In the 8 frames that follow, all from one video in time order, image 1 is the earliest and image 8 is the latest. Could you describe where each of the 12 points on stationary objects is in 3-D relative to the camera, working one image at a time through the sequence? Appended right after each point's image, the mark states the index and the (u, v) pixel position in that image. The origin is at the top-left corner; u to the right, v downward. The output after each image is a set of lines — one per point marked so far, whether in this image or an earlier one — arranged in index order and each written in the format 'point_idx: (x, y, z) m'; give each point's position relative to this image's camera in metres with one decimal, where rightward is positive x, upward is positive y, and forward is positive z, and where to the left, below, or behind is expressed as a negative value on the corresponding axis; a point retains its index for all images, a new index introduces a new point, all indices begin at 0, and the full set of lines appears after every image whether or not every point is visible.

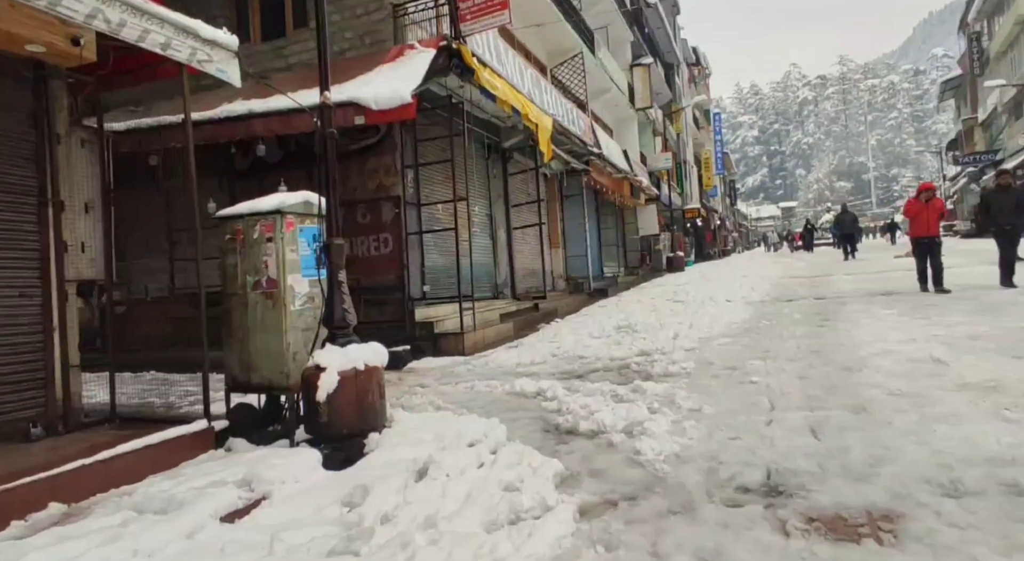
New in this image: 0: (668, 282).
0: (+3.7, 0.0, +15.6) m
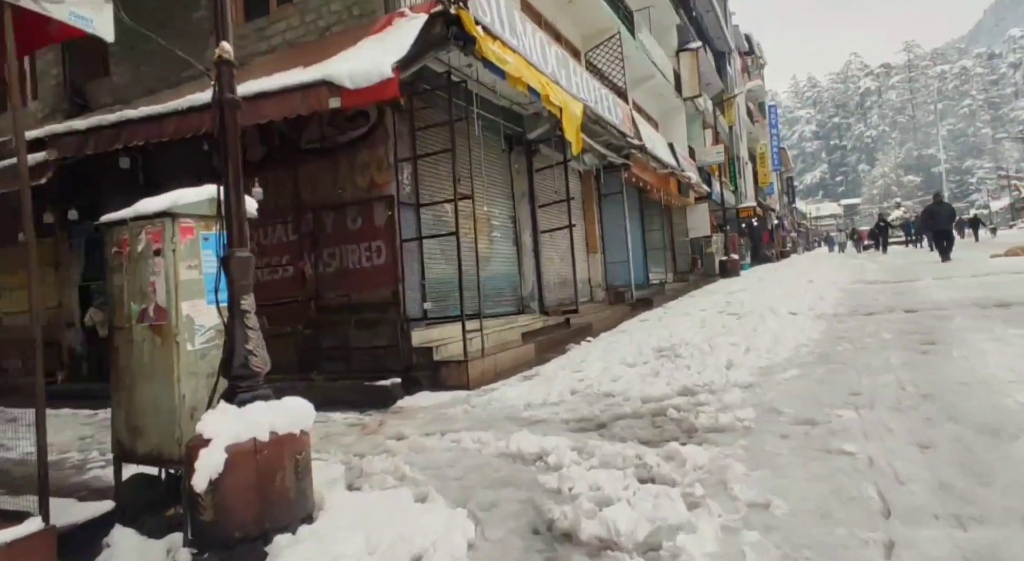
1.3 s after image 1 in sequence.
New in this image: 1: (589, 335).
0: (+4.4, -0.2, +13.9) m
1: (+1.1, -0.8, +9.5) m
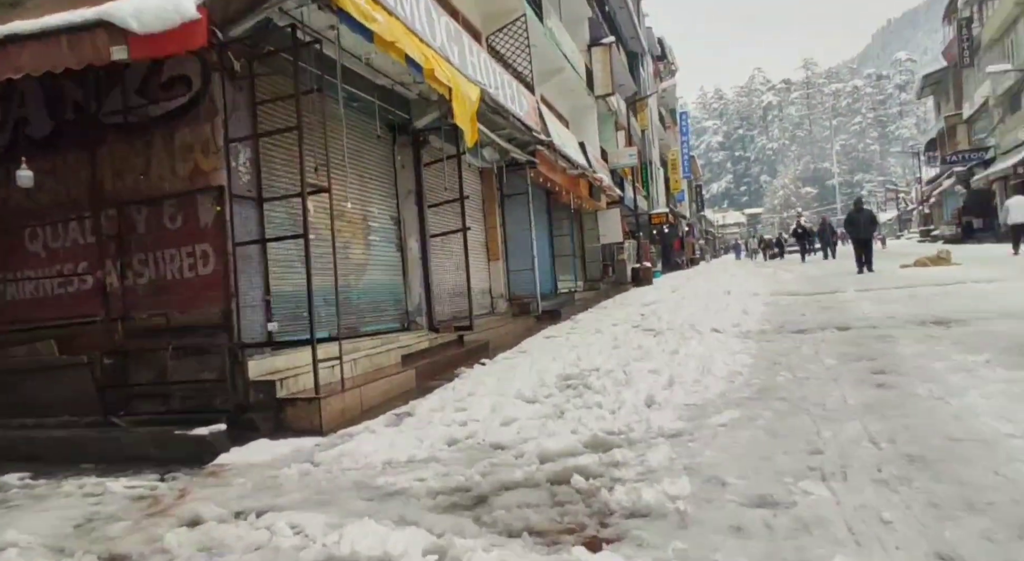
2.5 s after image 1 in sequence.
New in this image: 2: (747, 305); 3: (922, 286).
0: (+2.4, -0.4, +13.1) m
1: (-0.3, -0.9, +8.3) m
2: (+3.8, -0.4, +10.6) m
3: (+6.6, -0.1, +10.9) m
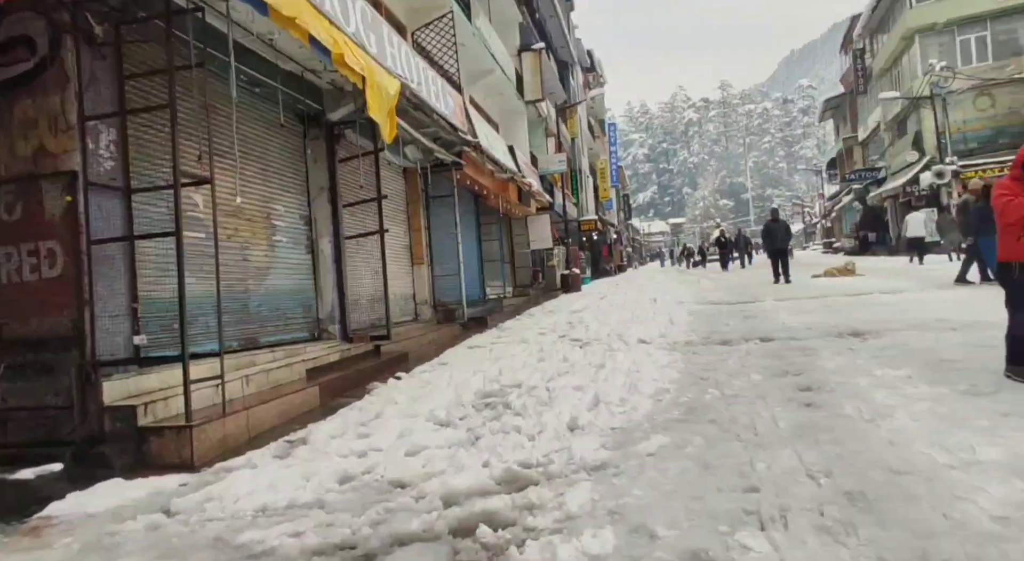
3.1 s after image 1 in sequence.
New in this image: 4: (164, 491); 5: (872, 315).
0: (+1.0, -0.5, +12.8) m
1: (-1.3, -1.0, +7.7) m
2: (+2.6, -0.5, +10.5) m
3: (+5.4, -0.3, +11.0) m
4: (-1.8, -1.1, +3.4) m
5: (+5.0, -0.5, +9.1) m
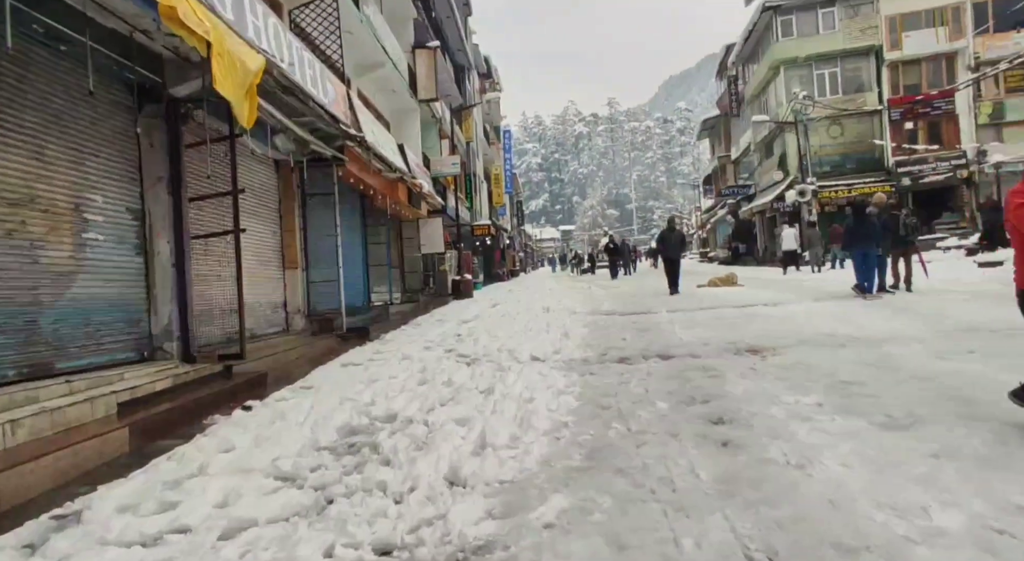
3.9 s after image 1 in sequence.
0: (-1.1, -0.7, +11.8) m
1: (-2.5, -1.1, +6.4) m
2: (+0.8, -0.7, +9.8) m
3: (+3.5, -0.5, +10.8) m
4: (-2.3, -1.1, +2.1) m
5: (+3.5, -0.7, +8.9) m
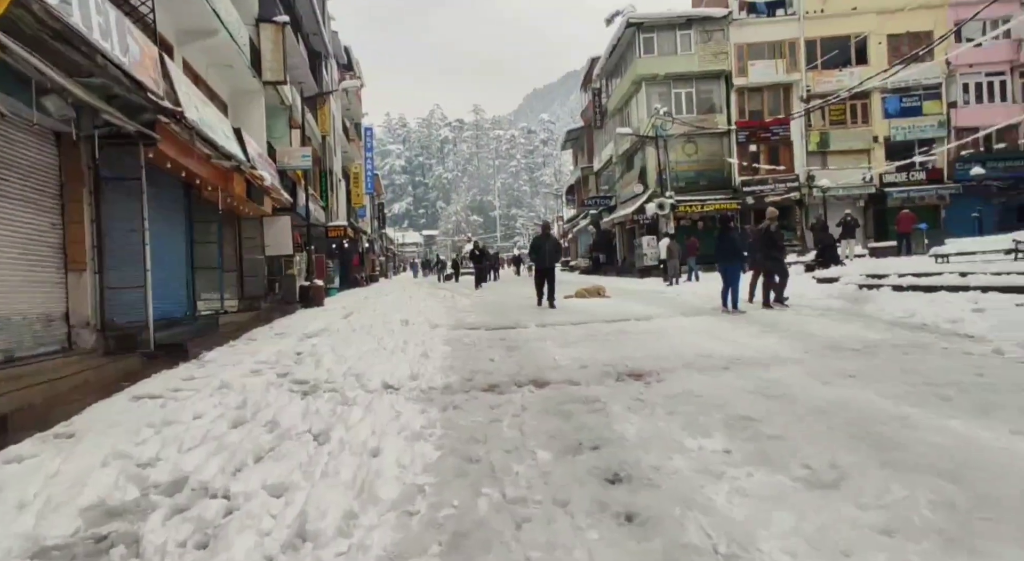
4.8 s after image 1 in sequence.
0: (-3.4, -0.8, +10.2) m
1: (-3.7, -1.2, +4.7) m
2: (-1.1, -0.8, +8.7) m
3: (+1.3, -0.7, +10.2) m
4: (-2.6, -1.2, +0.5) m
5: (+1.7, -0.9, +8.3) m
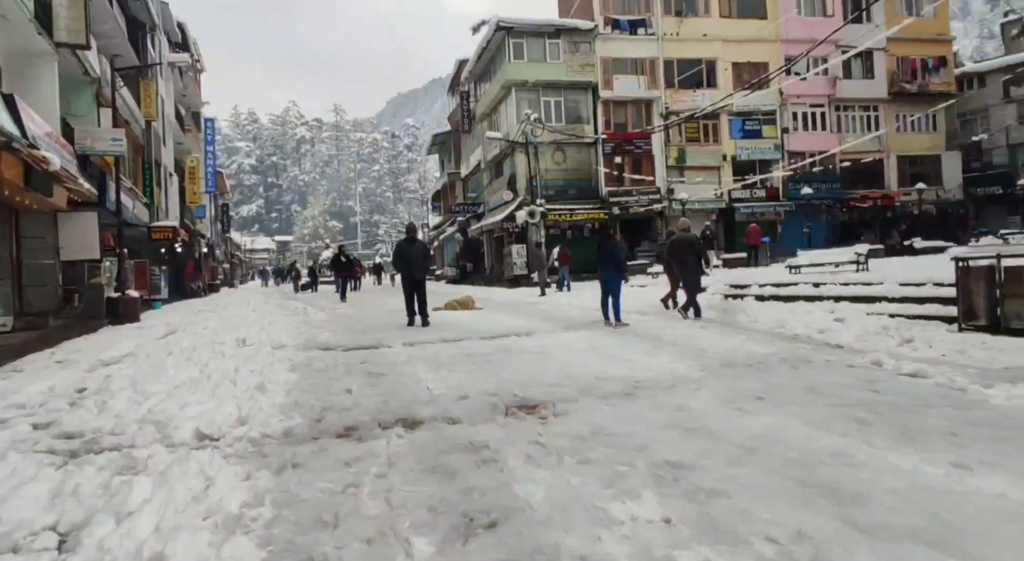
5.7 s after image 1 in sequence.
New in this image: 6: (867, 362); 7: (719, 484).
0: (-5.2, -0.9, +8.0) m
1: (-4.3, -1.2, +2.5) m
2: (-2.6, -0.9, +7.0) m
3: (-0.5, -0.9, +9.0) m
4: (-2.4, -1.2, -1.4) m
5: (+0.2, -1.0, +7.2) m
6: (+4.3, -1.0, +7.9) m
7: (+1.2, -1.2, +3.8) m
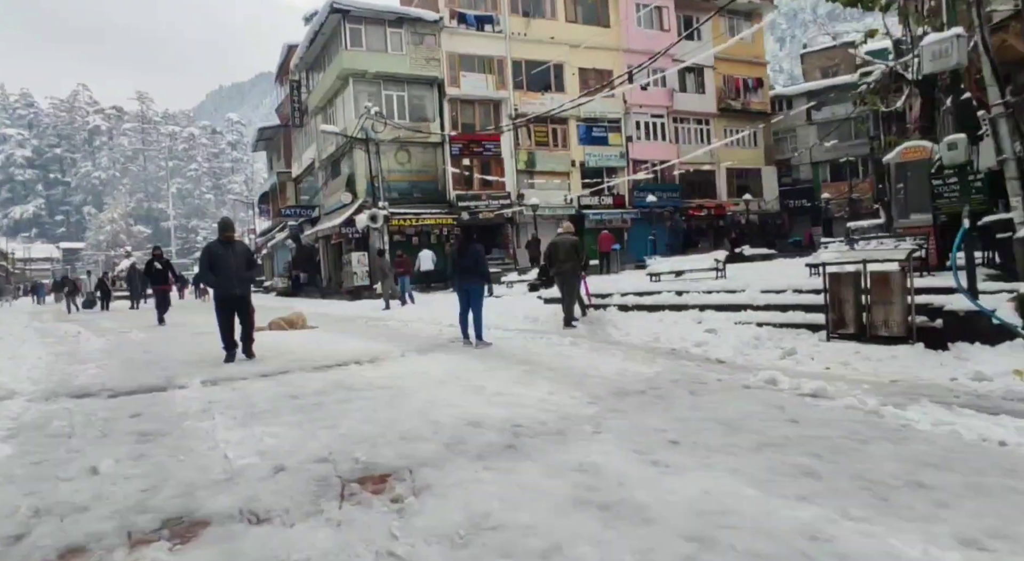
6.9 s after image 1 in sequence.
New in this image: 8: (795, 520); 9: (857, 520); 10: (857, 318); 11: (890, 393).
0: (-6.5, -1.1, +5.0) m
1: (-4.4, -1.3, -0.2) m
2: (-3.8, -1.1, +4.5) m
3: (-2.2, -1.0, +7.0) m
4: (-1.6, -1.2, -3.5) m
5: (-1.1, -1.1, +5.4) m
6: (+2.7, -1.1, +7.1) m
7: (+0.7, -1.2, +2.3) m
8: (+1.4, -1.2, +3.4) m
9: (+1.8, -1.2, +3.4) m
10: (+4.8, -0.5, +9.1) m
11: (+3.8, -1.1, +6.6) m
